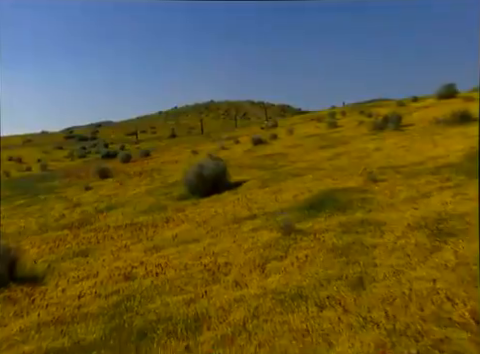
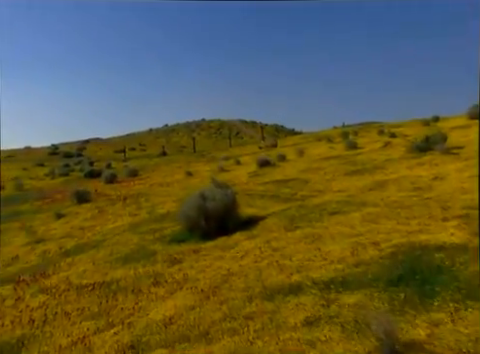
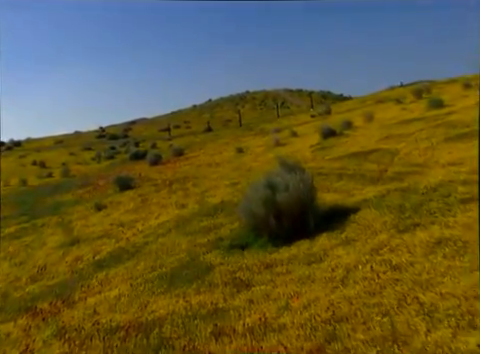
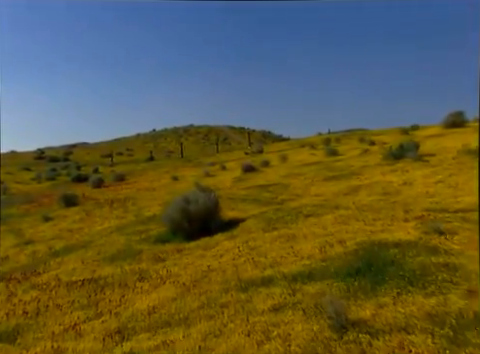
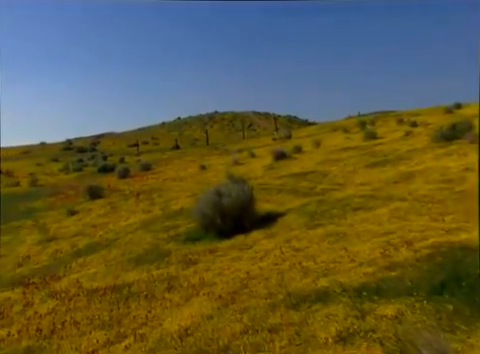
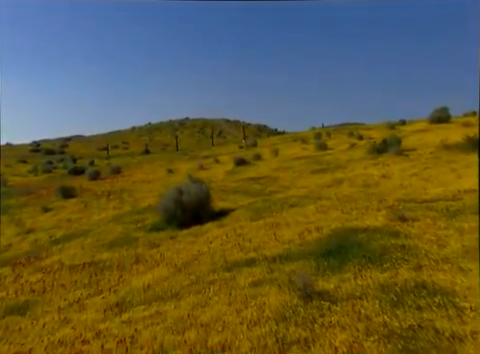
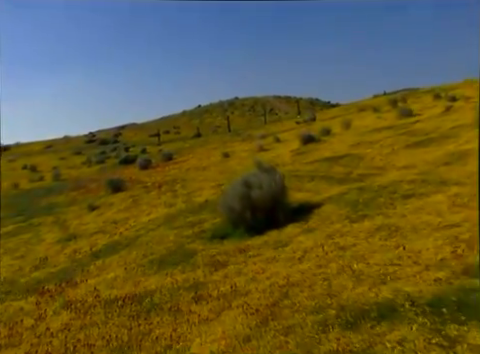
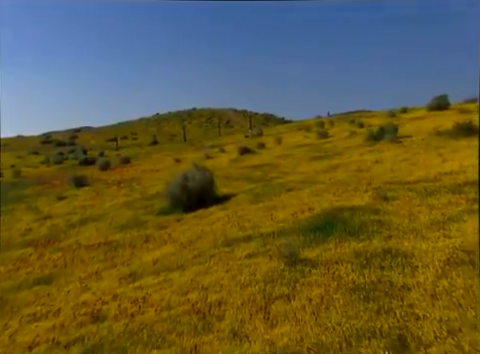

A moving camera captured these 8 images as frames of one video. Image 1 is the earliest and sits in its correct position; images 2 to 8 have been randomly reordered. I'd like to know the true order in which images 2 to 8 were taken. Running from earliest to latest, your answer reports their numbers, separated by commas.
8, 6, 4, 2, 5, 7, 3
